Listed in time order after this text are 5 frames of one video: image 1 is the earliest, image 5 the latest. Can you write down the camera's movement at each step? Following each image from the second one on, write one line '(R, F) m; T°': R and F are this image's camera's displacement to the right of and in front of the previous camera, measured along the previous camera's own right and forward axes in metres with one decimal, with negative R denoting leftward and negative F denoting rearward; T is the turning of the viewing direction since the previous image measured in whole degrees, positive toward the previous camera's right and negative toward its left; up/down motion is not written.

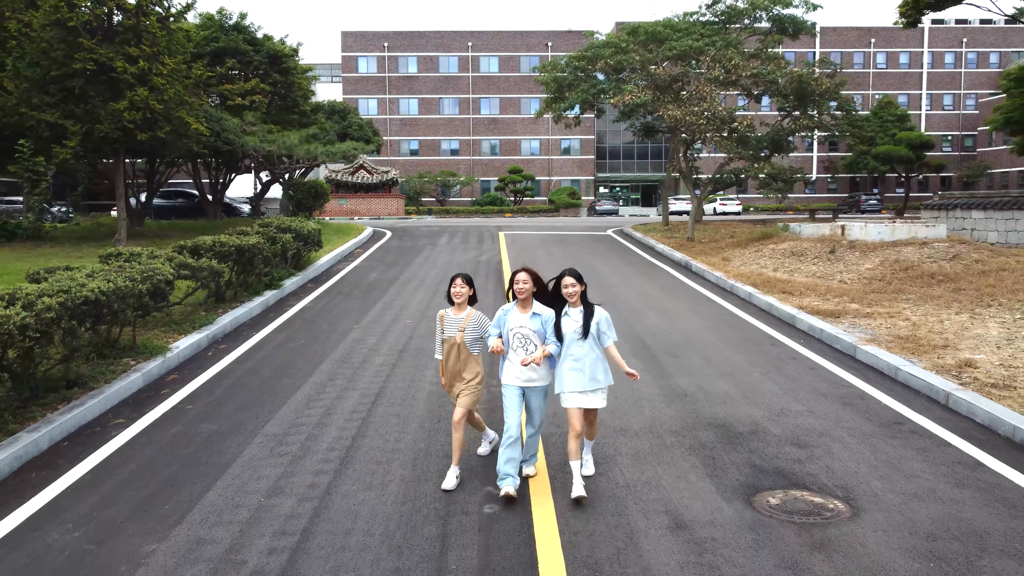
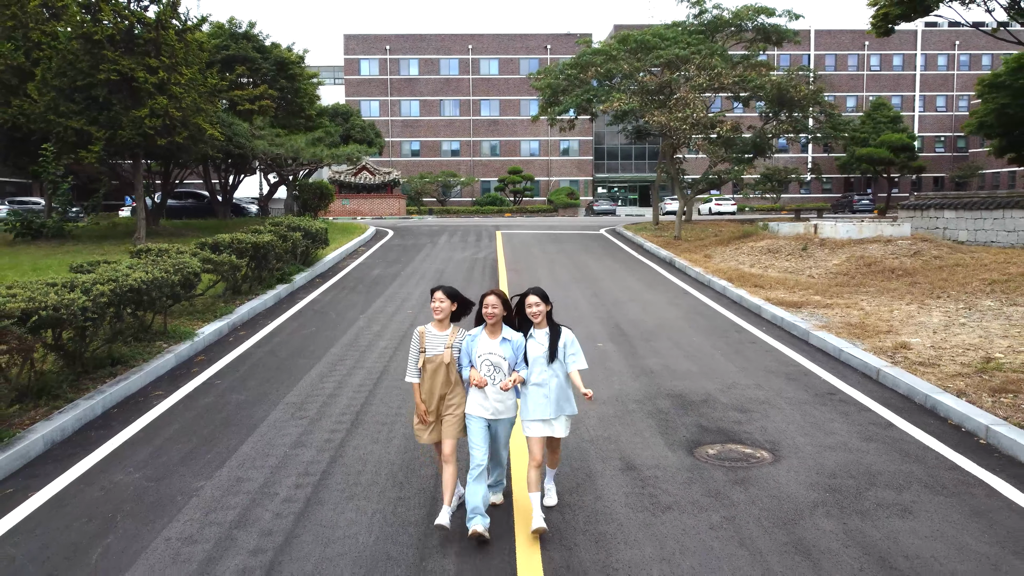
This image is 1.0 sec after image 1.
(+0.1, -0.9) m; 0°
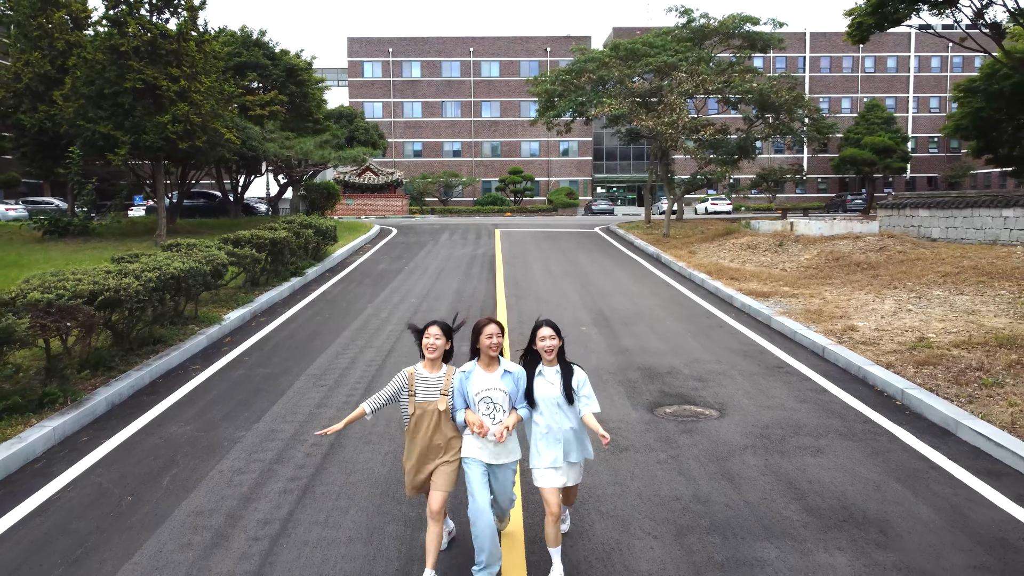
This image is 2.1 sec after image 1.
(+0.1, -1.0) m; 0°
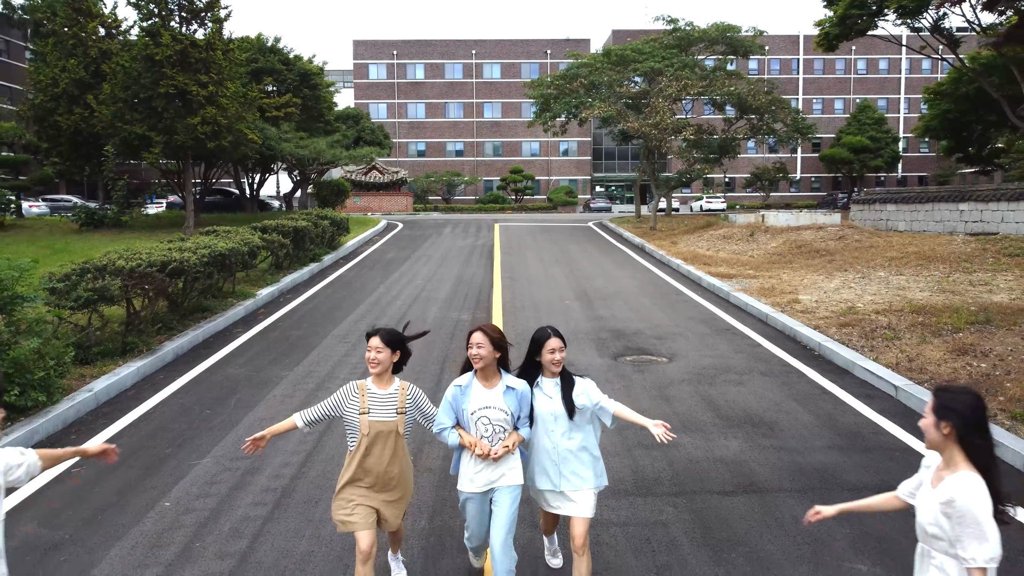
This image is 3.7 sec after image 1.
(+0.1, -1.5) m; 0°
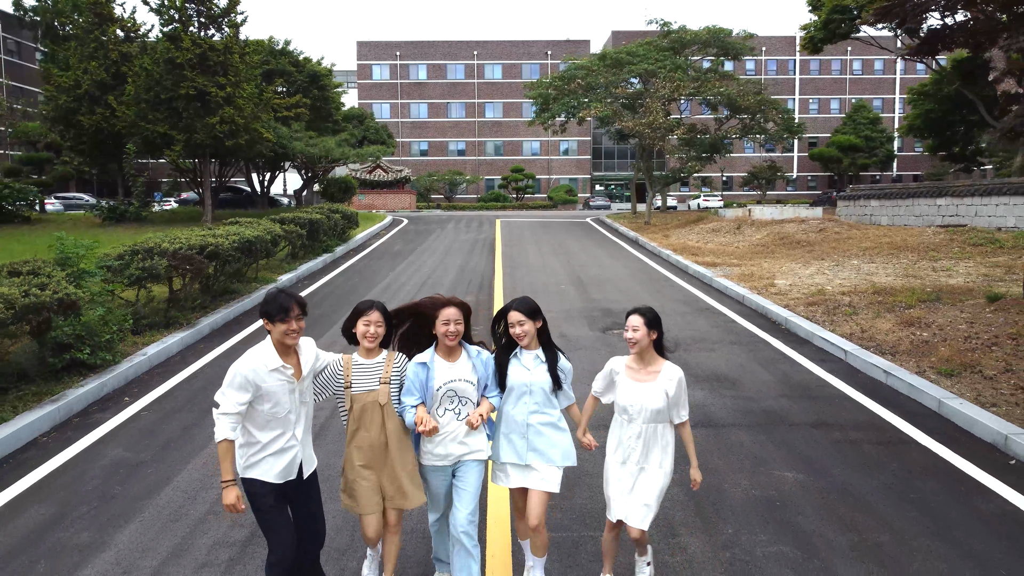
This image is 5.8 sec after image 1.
(0.0, -1.0) m; 0°
